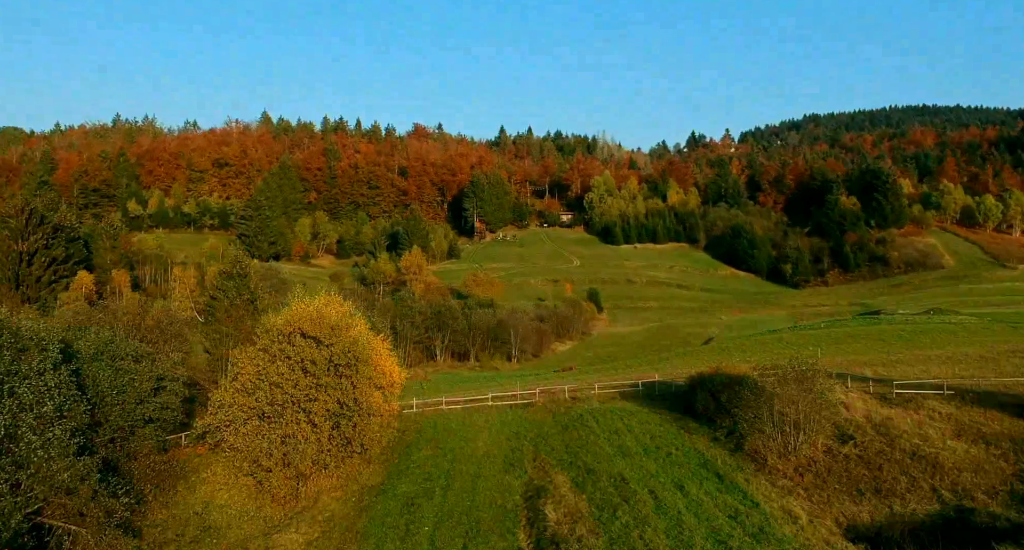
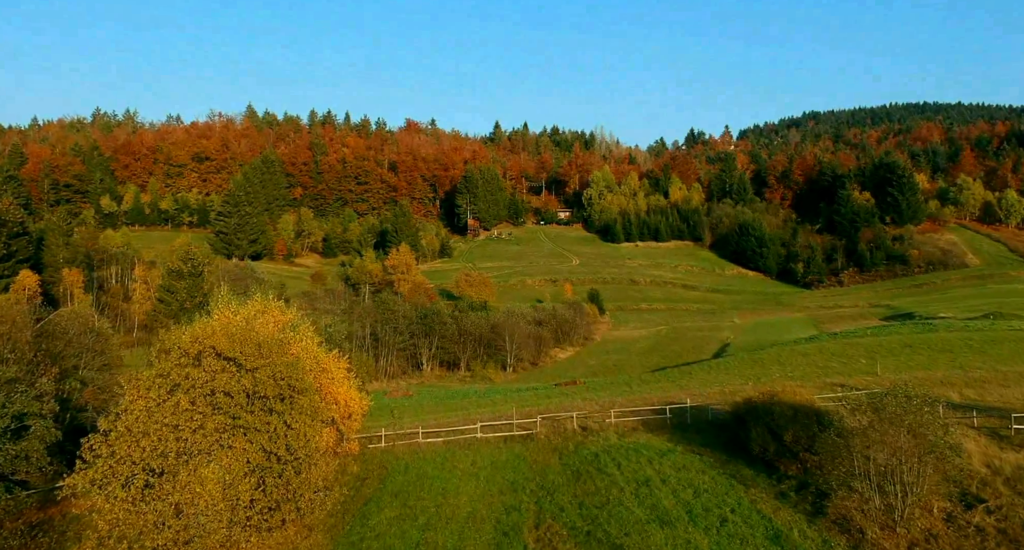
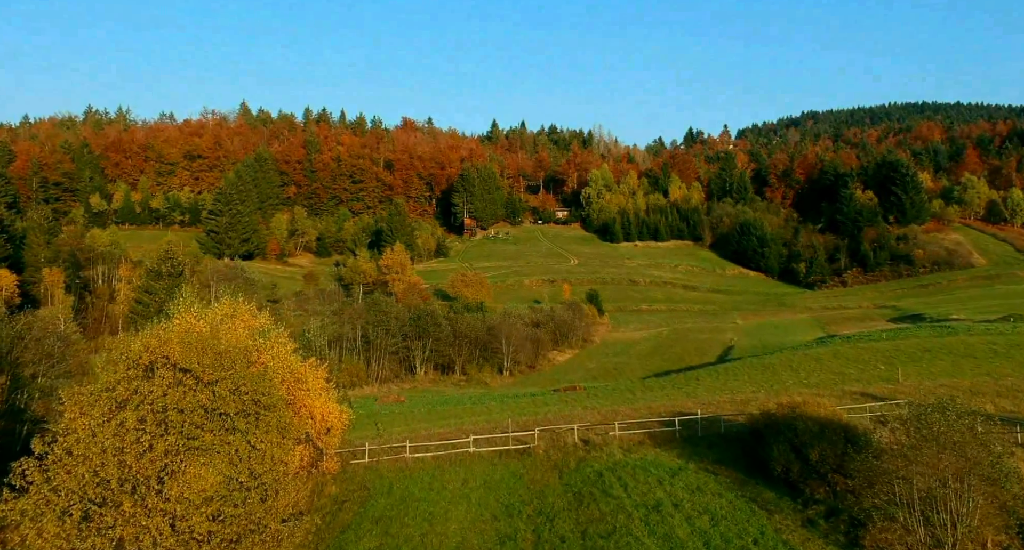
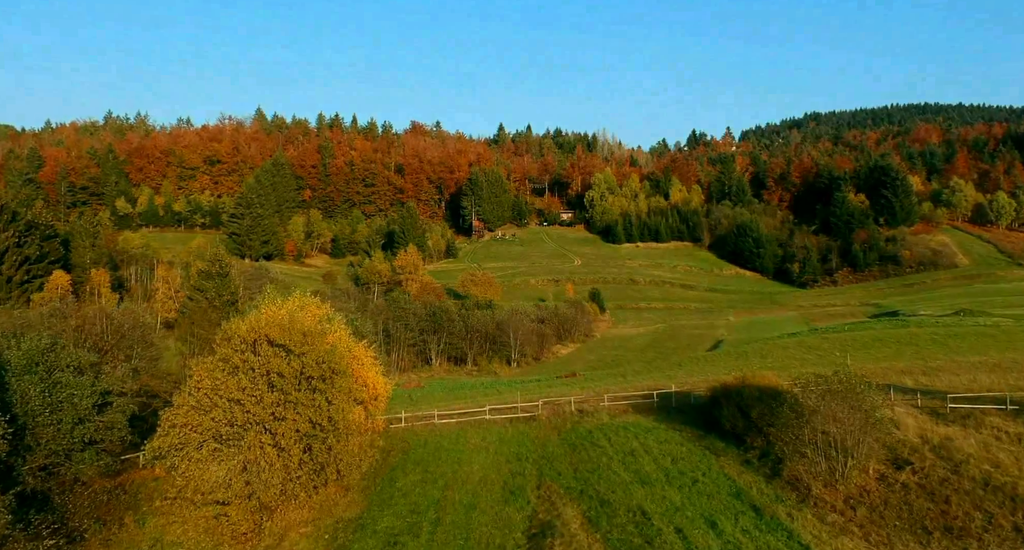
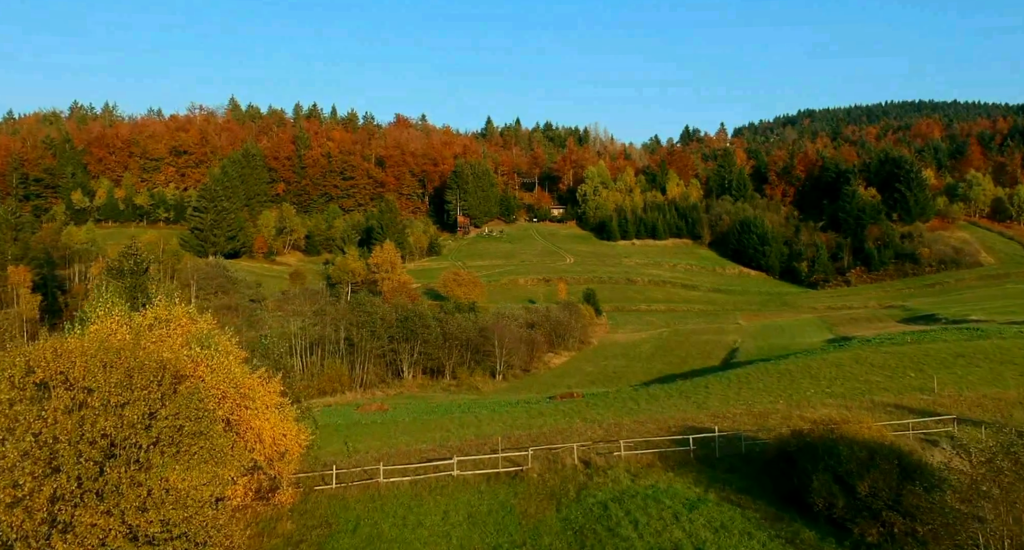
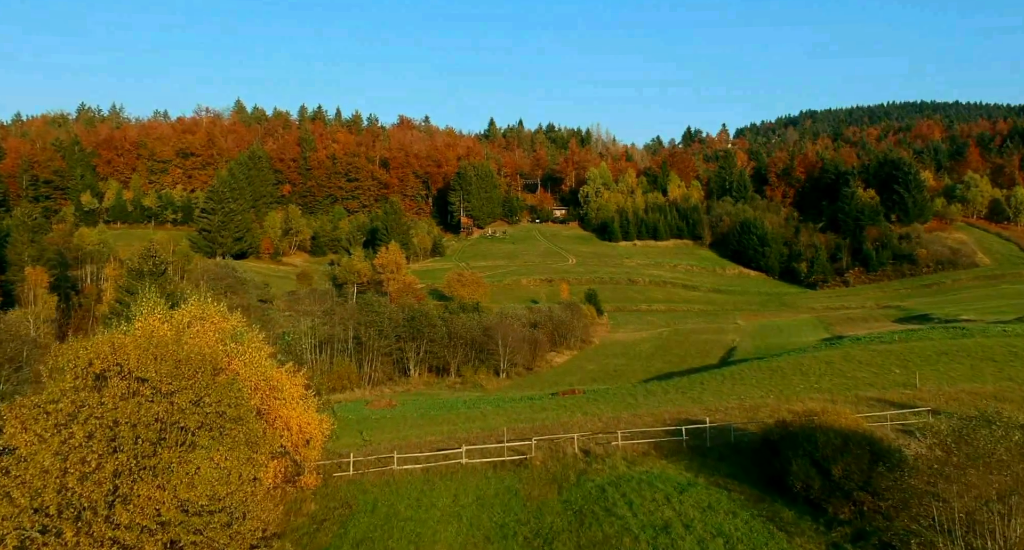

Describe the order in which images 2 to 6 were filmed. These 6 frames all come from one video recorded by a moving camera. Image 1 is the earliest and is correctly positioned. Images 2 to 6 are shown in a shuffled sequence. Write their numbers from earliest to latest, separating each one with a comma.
4, 2, 3, 6, 5
